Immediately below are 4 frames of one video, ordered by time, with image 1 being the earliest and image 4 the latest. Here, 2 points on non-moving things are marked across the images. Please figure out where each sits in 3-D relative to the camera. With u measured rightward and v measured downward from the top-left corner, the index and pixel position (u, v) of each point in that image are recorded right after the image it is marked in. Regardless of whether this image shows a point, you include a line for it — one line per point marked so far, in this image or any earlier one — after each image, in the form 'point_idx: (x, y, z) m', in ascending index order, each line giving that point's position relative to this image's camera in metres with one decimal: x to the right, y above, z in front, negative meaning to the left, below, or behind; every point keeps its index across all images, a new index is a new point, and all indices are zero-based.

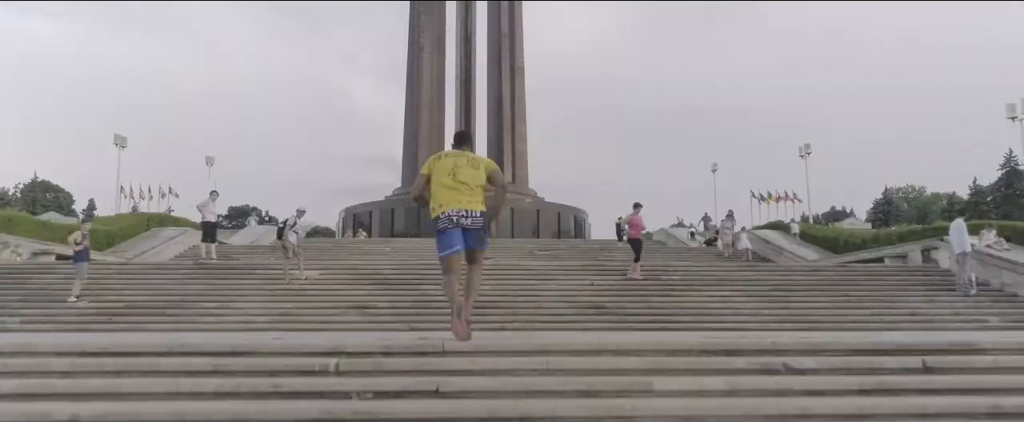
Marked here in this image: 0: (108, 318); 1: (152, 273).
0: (-2.8, -0.7, +4.9) m
1: (-3.2, -0.5, +6.2) m
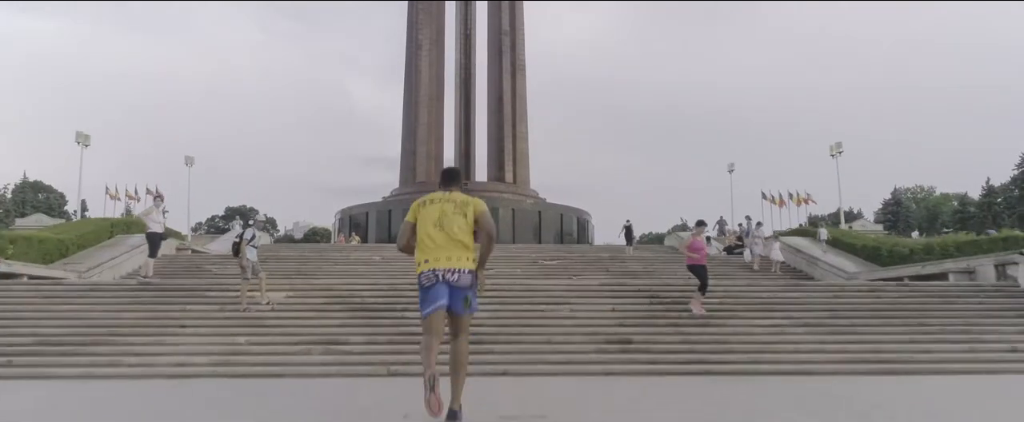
0: (-2.8, -0.8, +3.9) m
1: (-3.1, -0.6, +5.2) m
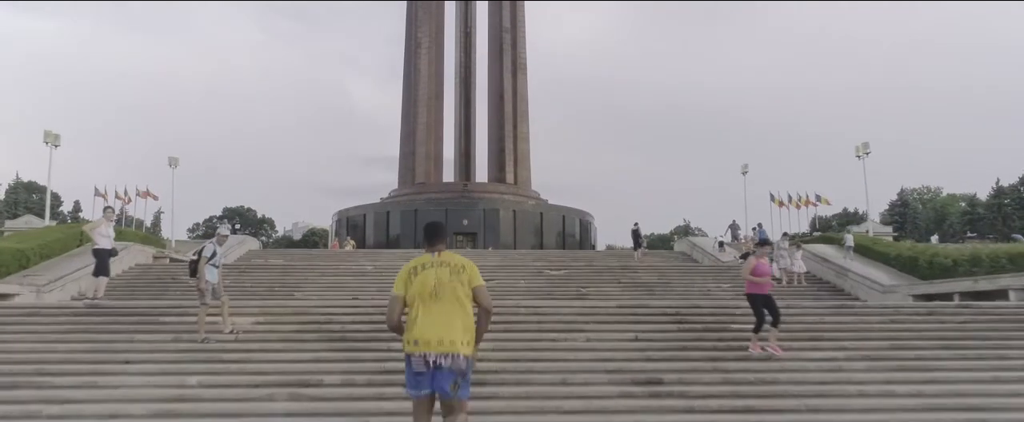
0: (-2.7, -0.9, +3.2) m
1: (-3.1, -0.7, +4.5) m
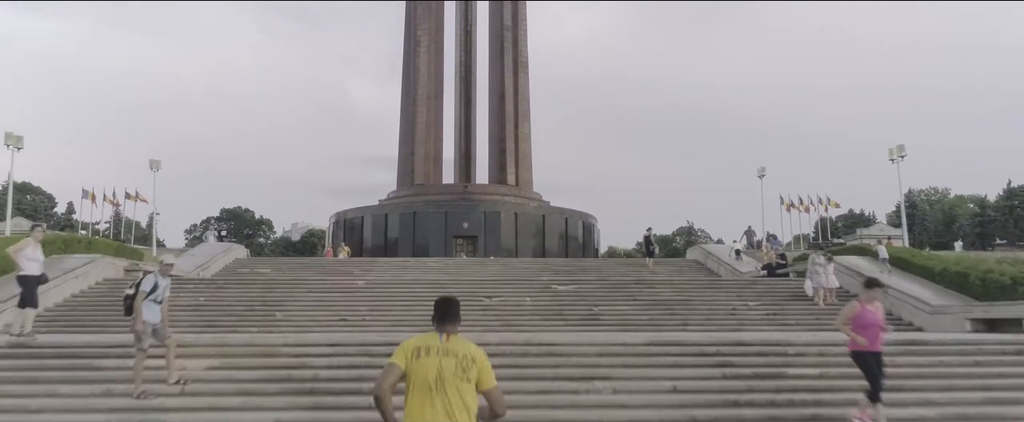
0: (-2.7, -1.0, +2.4) m
1: (-3.1, -0.8, +3.7) m
